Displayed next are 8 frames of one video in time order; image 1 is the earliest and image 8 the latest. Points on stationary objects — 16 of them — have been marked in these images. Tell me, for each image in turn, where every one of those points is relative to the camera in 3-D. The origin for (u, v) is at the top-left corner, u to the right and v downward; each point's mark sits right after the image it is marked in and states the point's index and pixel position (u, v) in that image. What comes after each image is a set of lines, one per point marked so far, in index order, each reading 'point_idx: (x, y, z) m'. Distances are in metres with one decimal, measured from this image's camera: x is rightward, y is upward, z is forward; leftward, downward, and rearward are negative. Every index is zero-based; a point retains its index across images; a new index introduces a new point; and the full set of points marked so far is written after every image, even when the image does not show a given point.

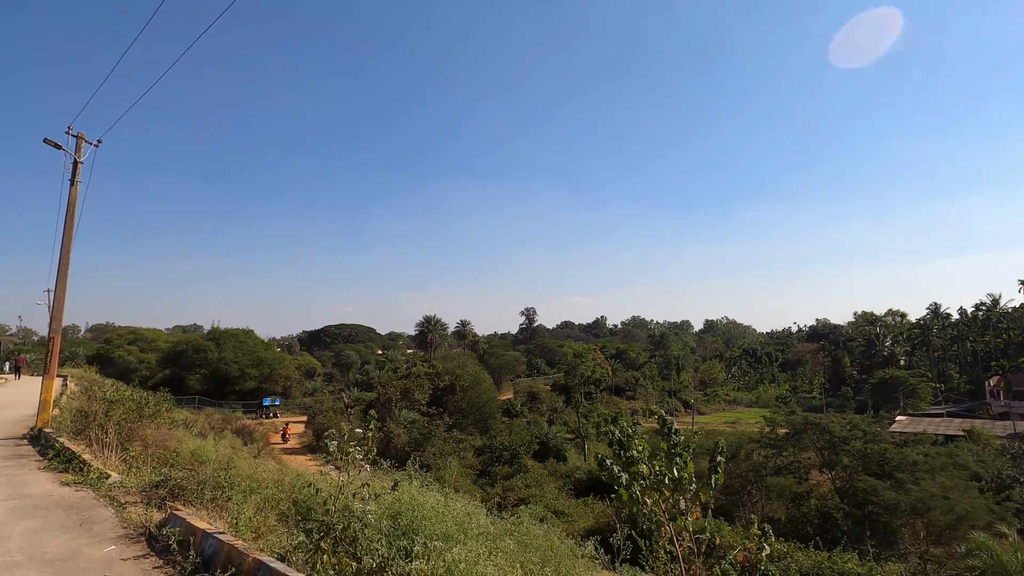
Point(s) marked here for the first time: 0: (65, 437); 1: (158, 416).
0: (-6.7, -2.2, +8.3) m
1: (-5.9, -2.2, +9.3) m
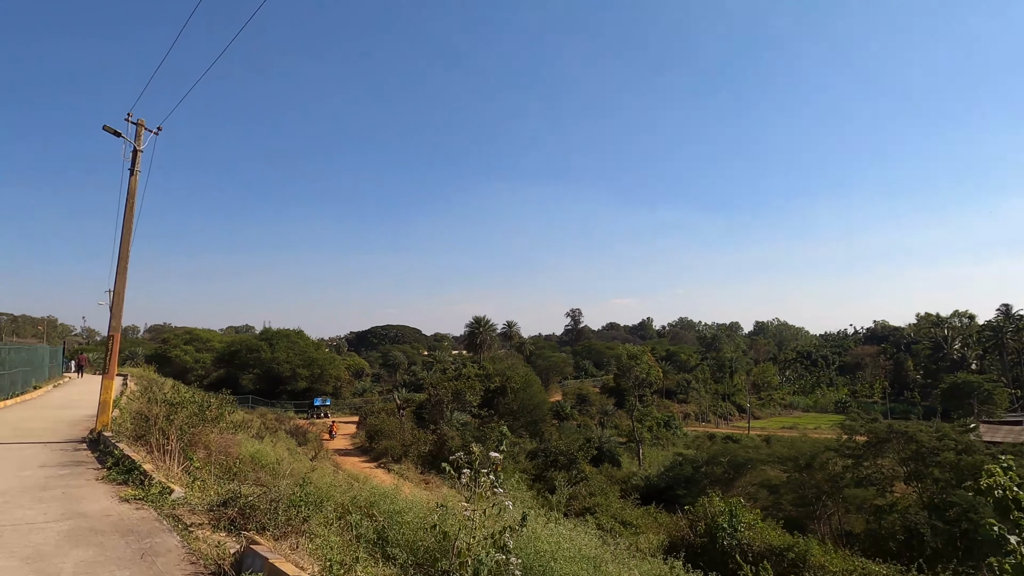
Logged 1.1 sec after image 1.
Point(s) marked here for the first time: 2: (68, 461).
0: (-5.3, -2.1, +7.5) m
1: (-4.4, -2.0, +8.5) m
2: (-5.5, -2.1, +6.9) m
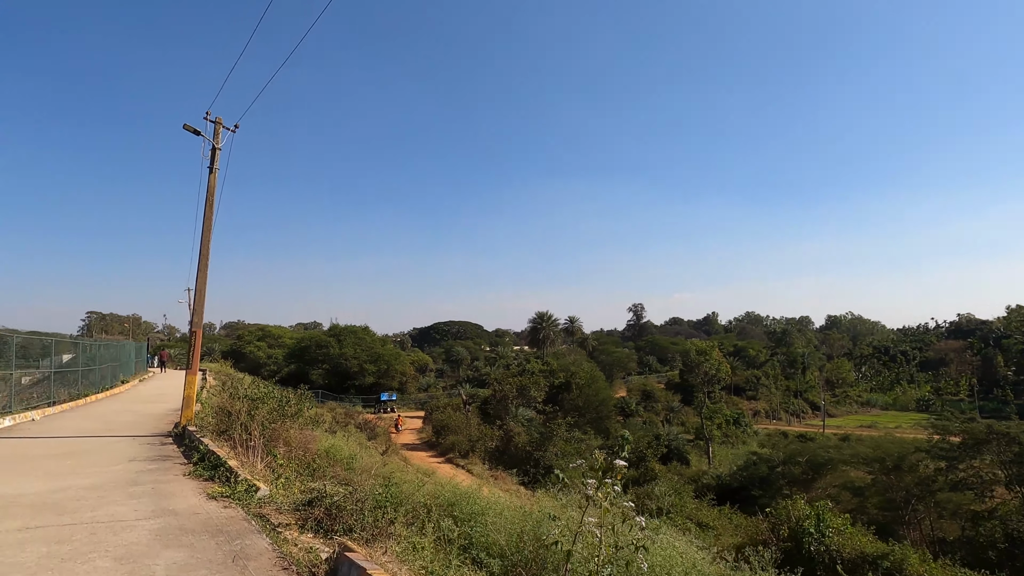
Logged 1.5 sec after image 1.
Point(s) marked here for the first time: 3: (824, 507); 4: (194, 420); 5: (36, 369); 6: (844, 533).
0: (-4.1, -2.0, +7.5) m
1: (-3.2, -2.0, +8.4) m
2: (-4.4, -2.1, +6.9) m
3: (+10.9, -7.7, +19.5) m
4: (-5.1, -2.1, +8.9) m
5: (-11.2, -1.9, +13.1) m
6: (+11.1, -8.2, +18.7) m
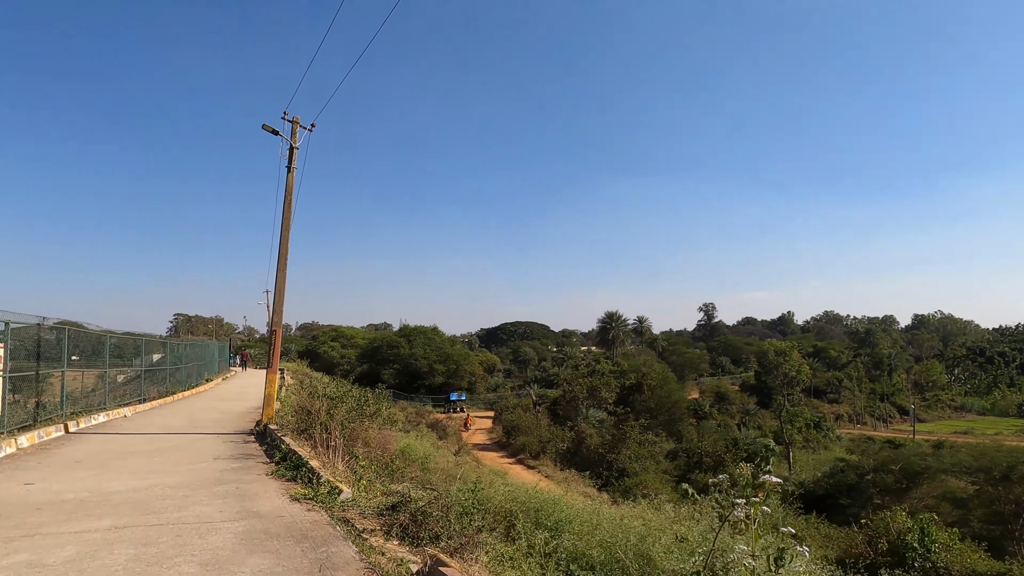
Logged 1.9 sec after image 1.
0: (-3.0, -2.0, +7.4) m
1: (-1.9, -1.9, +8.2) m
2: (-3.3, -2.0, +6.8) m
3: (+13.4, -7.4, +17.7) m
4: (-3.8, -2.1, +8.9) m
5: (-9.4, -2.0, +13.7) m
6: (+13.5, -7.9, +16.8) m
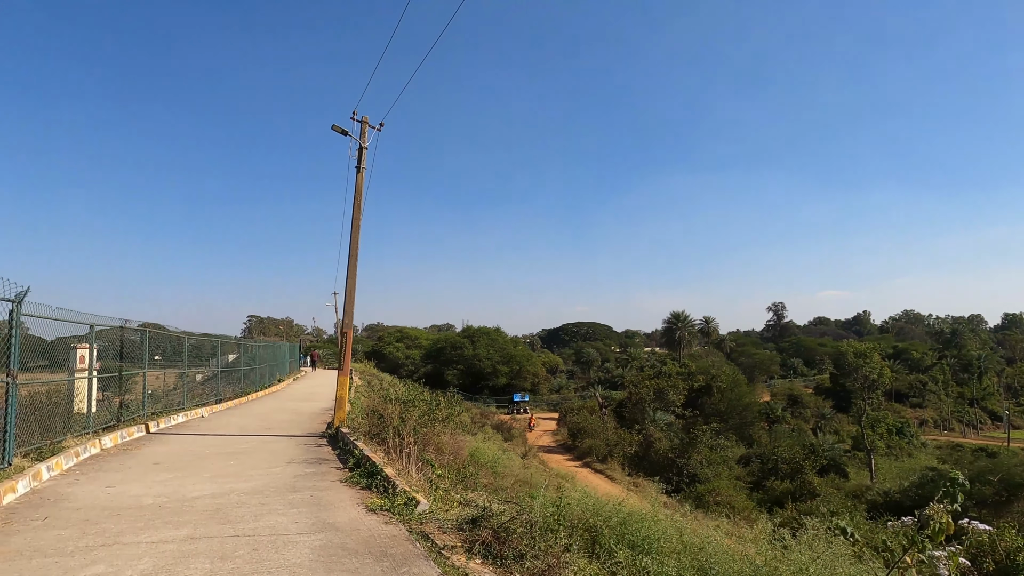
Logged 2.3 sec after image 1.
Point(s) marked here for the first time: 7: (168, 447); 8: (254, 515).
0: (-2.0, -2.0, +7.2) m
1: (-0.8, -1.9, +7.8) m
2: (-2.4, -2.0, +6.6) m
3: (+15.4, -7.3, +15.7) m
4: (-2.6, -2.1, +8.8) m
5: (-7.7, -2.0, +14.1) m
6: (+15.4, -7.8, +14.8) m
7: (-4.8, -2.2, +7.7) m
8: (-2.1, -1.9, +4.5) m
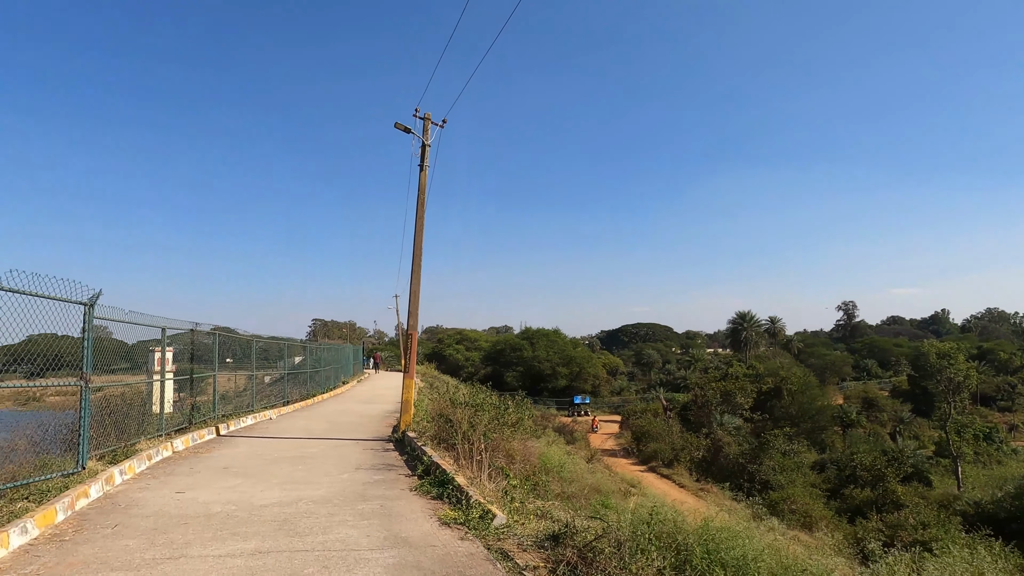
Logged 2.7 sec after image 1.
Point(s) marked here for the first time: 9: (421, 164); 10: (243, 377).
0: (-1.0, -1.9, +6.9) m
1: (+0.1, -1.8, +7.4) m
2: (-1.5, -2.0, +6.4) m
3: (+17.1, -7.0, +13.7) m
4: (-1.6, -2.1, +8.5) m
5: (-6.1, -2.1, +14.3) m
6: (+17.1, -7.5, +12.8) m
7: (-3.8, -2.2, +7.7) m
8: (-1.5, -1.8, +4.3) m
9: (-1.4, +2.0, +9.0) m
10: (-5.9, -2.0, +12.3) m
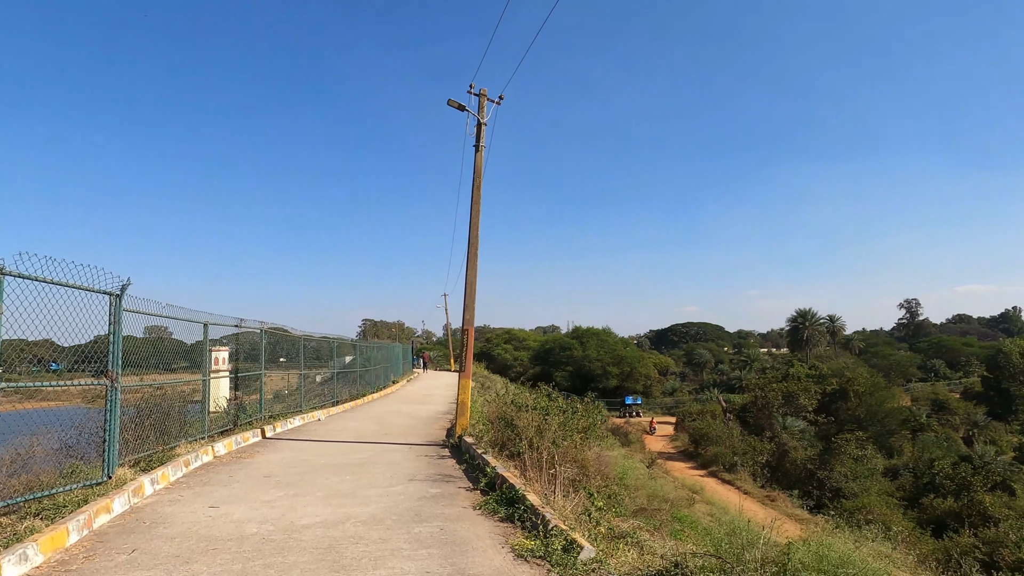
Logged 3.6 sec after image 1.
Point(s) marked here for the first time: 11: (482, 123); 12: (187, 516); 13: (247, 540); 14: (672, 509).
0: (-0.3, -1.8, +6.1) m
1: (+0.9, -1.7, +6.5) m
2: (-0.8, -1.9, +5.6) m
3: (+18.4, -6.7, +11.6) m
4: (-0.7, -2.0, +7.8) m
5: (-4.8, -2.0, +13.9) m
6: (+18.3, -7.1, +10.7) m
7: (-3.0, -2.1, +7.1) m
8: (-0.9, -1.7, +3.5) m
9: (-0.6, +2.1, +8.3) m
10: (-4.8, -1.9, +11.8) m
11: (-0.5, +2.4, +8.2) m
12: (-2.5, -1.8, +4.4) m
13: (-1.8, -1.7, +3.8) m
14: (+2.6, -3.6, +9.6) m
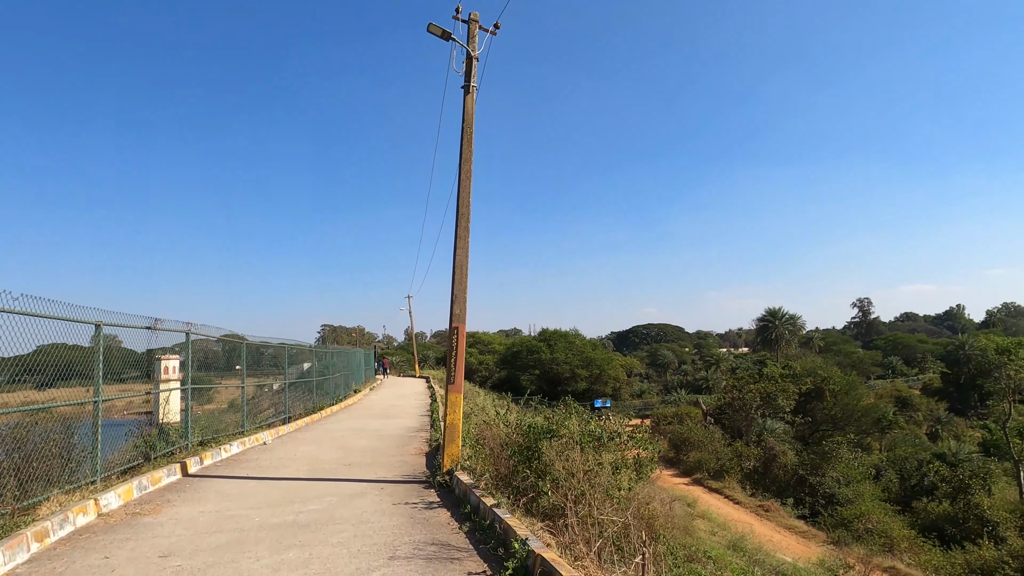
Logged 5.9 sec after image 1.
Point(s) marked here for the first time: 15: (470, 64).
0: (-0.1, -1.6, +4.2) m
1: (+1.1, -1.5, +4.7) m
2: (-0.6, -1.7, +3.7) m
3: (+18.2, -6.4, +10.9) m
4: (-0.6, -1.8, +5.8) m
5: (-5.1, -2.0, +11.7) m
6: (+18.2, -6.9, +9.9) m
7: (-2.8, -2.0, +5.0) m
8: (-0.5, -1.5, +1.6) m
9: (-0.5, +2.3, +6.3) m
10: (-4.9, -1.8, +9.6) m
11: (-0.4, +2.6, +6.3) m
12: (-2.2, -1.6, +2.3) m
13: (-1.5, -1.5, +1.8) m
14: (+2.6, -3.4, +7.8) m
15: (-0.5, +2.5, +6.3) m
